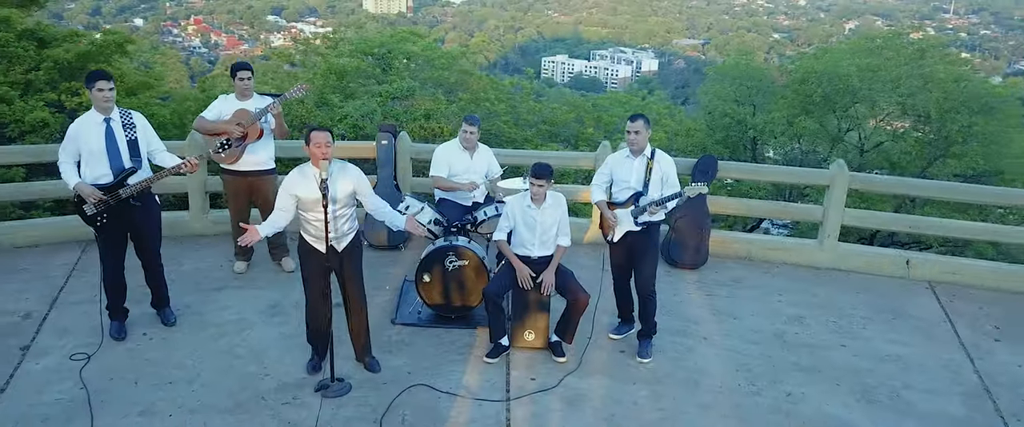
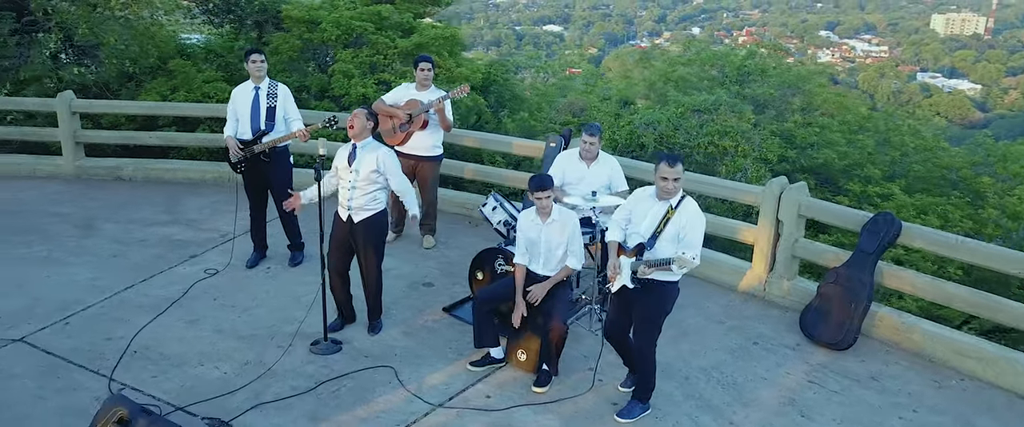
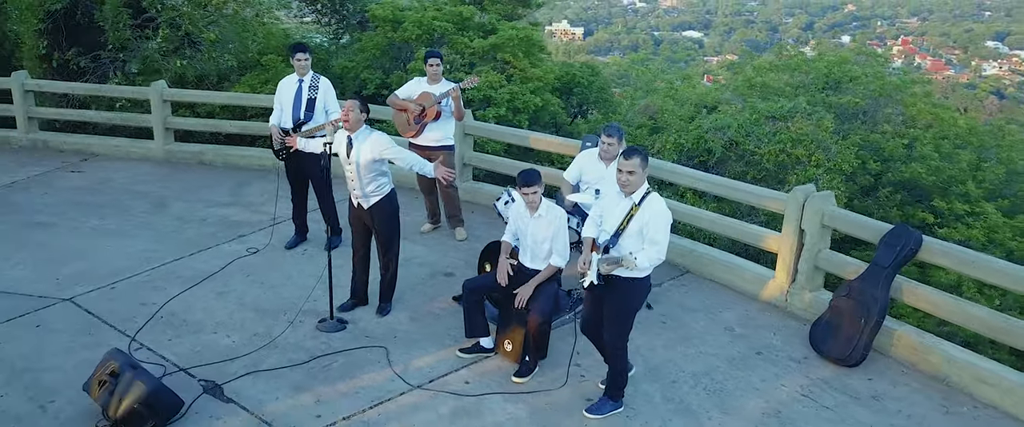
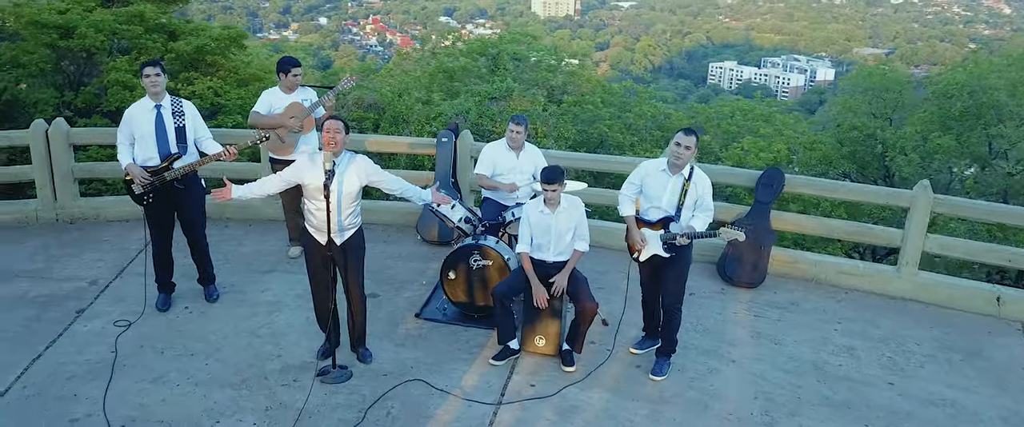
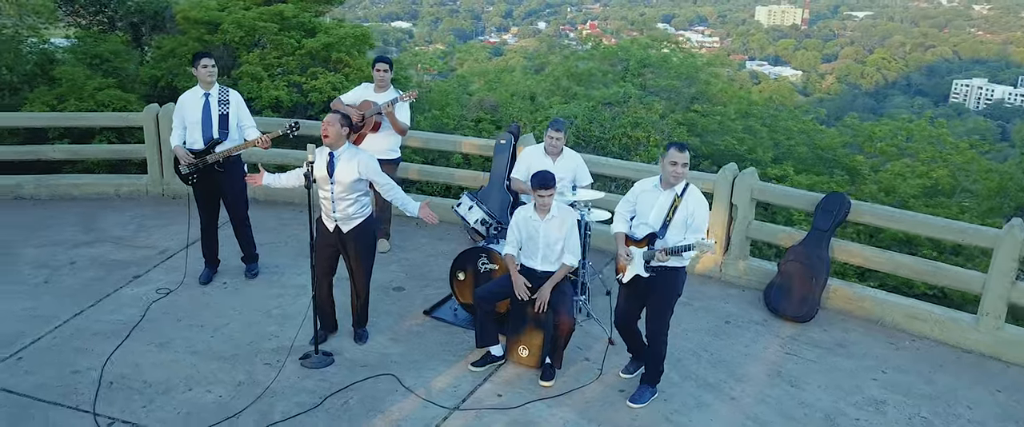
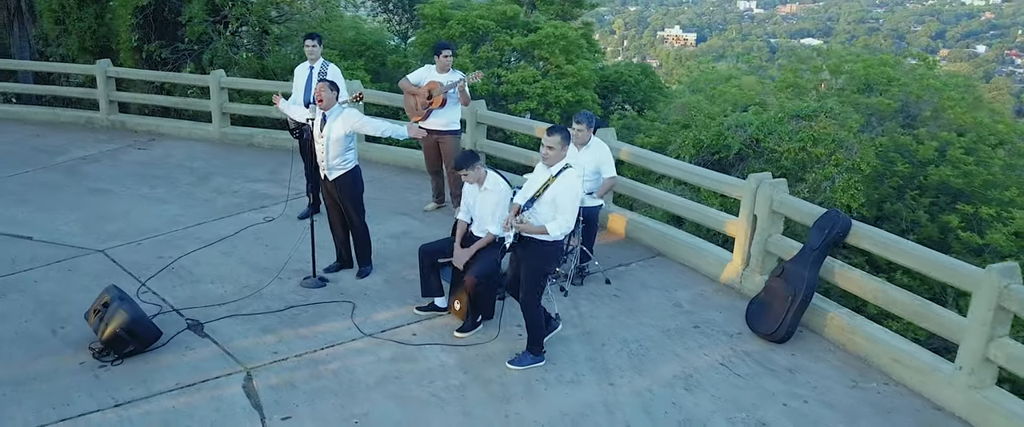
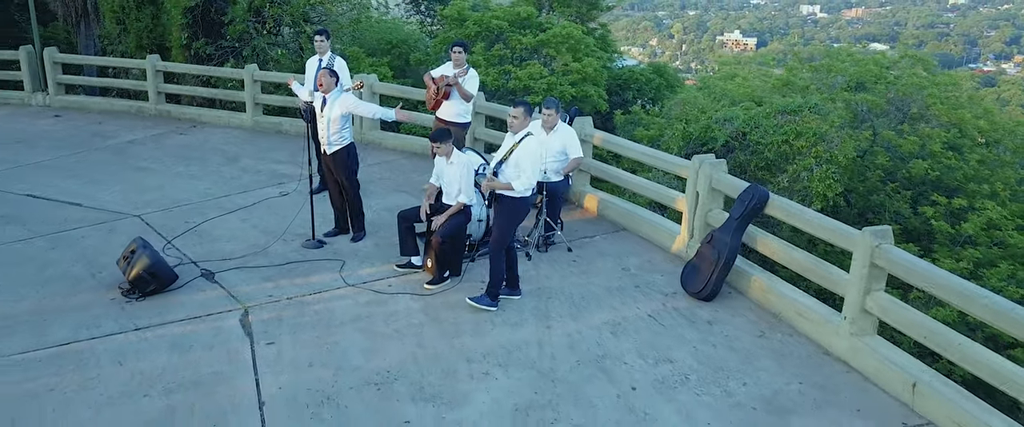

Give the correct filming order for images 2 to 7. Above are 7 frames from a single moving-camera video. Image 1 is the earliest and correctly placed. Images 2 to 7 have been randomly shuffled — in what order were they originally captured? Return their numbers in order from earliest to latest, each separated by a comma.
4, 5, 2, 3, 6, 7
